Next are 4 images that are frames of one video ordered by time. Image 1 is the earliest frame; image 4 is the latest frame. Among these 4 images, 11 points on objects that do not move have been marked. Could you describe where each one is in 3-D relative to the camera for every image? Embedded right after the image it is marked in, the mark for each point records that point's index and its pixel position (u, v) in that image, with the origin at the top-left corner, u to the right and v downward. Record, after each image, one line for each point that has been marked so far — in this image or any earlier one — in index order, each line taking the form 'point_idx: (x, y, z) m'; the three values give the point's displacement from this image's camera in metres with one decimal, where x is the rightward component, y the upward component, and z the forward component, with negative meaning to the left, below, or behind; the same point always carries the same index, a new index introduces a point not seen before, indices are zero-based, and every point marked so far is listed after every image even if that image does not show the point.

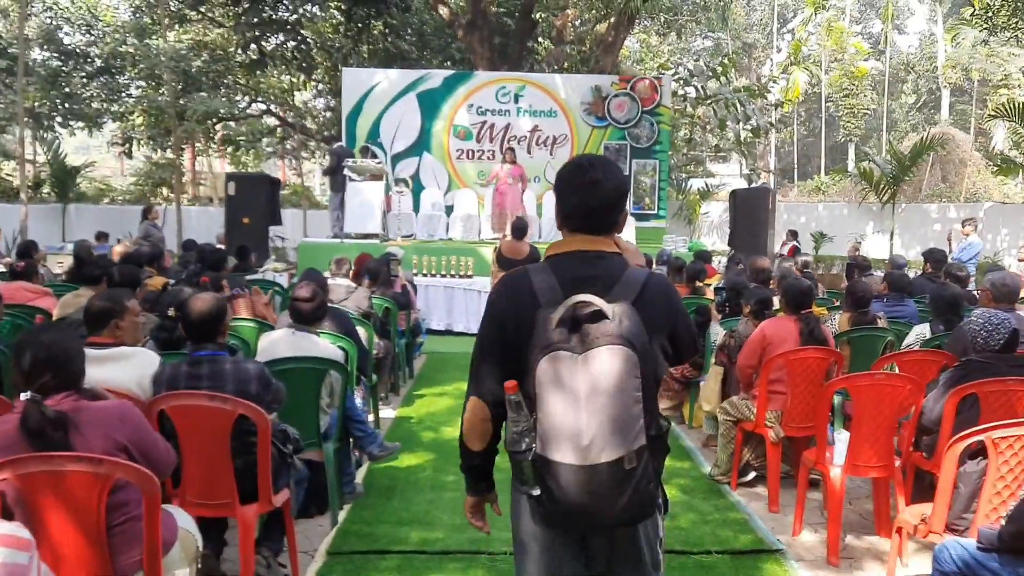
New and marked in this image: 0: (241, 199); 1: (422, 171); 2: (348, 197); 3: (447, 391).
0: (-3.0, +1.0, +10.4) m
1: (-1.4, +1.8, +14.2) m
2: (-2.0, +1.1, +11.7) m
3: (-0.4, -0.7, +6.7) m
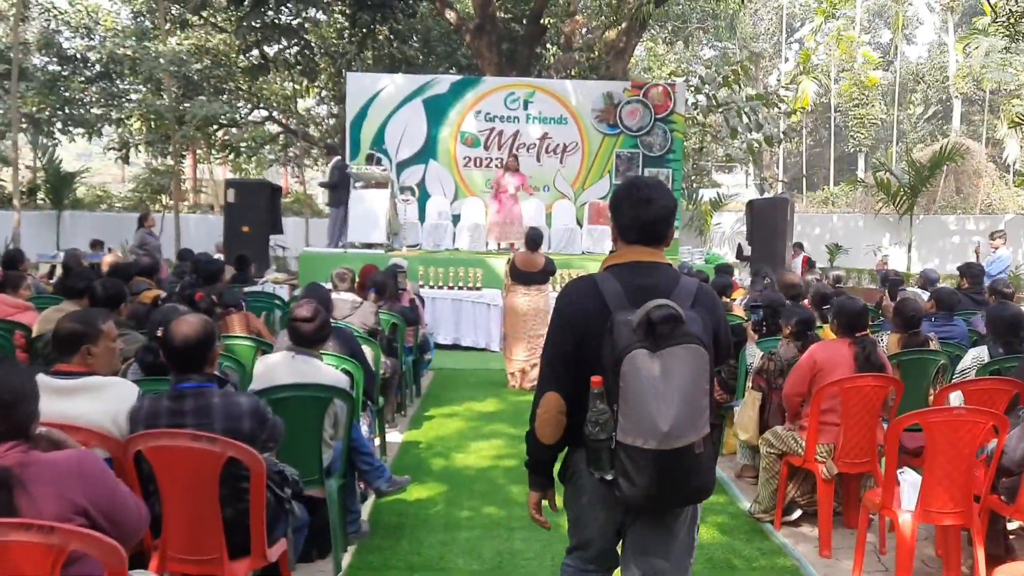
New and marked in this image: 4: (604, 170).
0: (-2.9, +0.9, +10.0) m
1: (-1.2, +1.6, +13.8) m
2: (-1.9, +1.0, +11.3) m
3: (-0.4, -0.8, +6.3) m
4: (+1.3, +1.7, +14.0) m
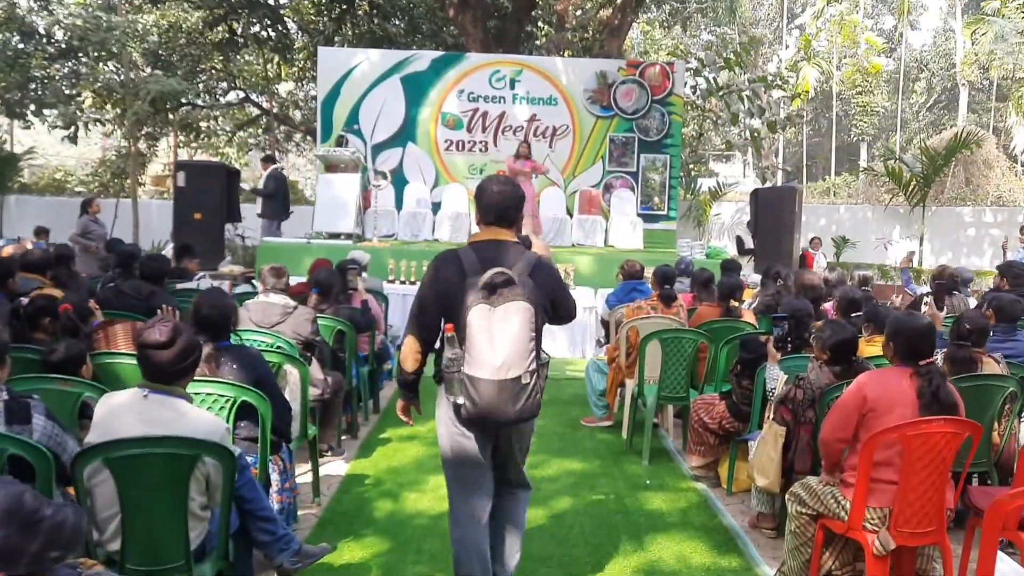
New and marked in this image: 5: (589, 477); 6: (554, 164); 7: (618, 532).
0: (-3.0, +0.9, +9.0) m
1: (-1.4, +1.7, +12.9) m
2: (-2.1, +1.0, +10.3) m
3: (-0.5, -0.8, +5.3) m
4: (+1.2, +1.8, +13.1) m
5: (+0.4, -0.9, +4.5) m
6: (+0.6, +1.7, +13.1) m
7: (+0.4, -1.0, +3.8) m
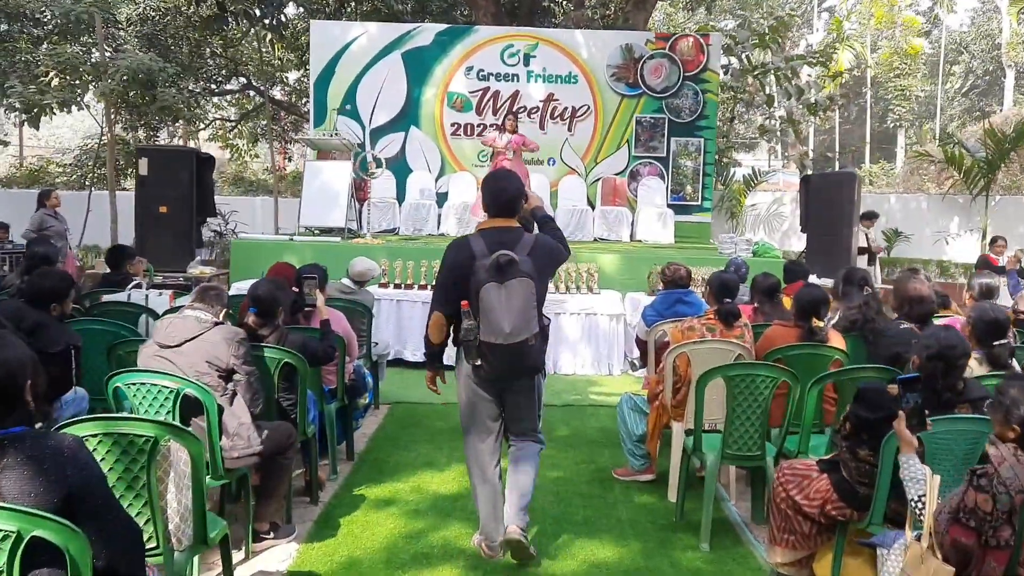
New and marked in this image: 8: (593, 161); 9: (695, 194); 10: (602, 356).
0: (-2.9, +0.9, +7.8) m
1: (-1.3, +1.7, +11.6) m
2: (-2.0, +1.0, +9.0) m
3: (-0.5, -0.9, +4.1) m
4: (+1.3, +1.8, +11.7) m
5: (+0.4, -1.0, +3.2) m
6: (+0.7, +1.7, +11.7) m
7: (+0.4, -1.1, +2.5) m
8: (+1.0, +1.6, +11.8) m
9: (+2.3, +1.2, +11.7) m
10: (+0.7, -0.5, +7.1) m
